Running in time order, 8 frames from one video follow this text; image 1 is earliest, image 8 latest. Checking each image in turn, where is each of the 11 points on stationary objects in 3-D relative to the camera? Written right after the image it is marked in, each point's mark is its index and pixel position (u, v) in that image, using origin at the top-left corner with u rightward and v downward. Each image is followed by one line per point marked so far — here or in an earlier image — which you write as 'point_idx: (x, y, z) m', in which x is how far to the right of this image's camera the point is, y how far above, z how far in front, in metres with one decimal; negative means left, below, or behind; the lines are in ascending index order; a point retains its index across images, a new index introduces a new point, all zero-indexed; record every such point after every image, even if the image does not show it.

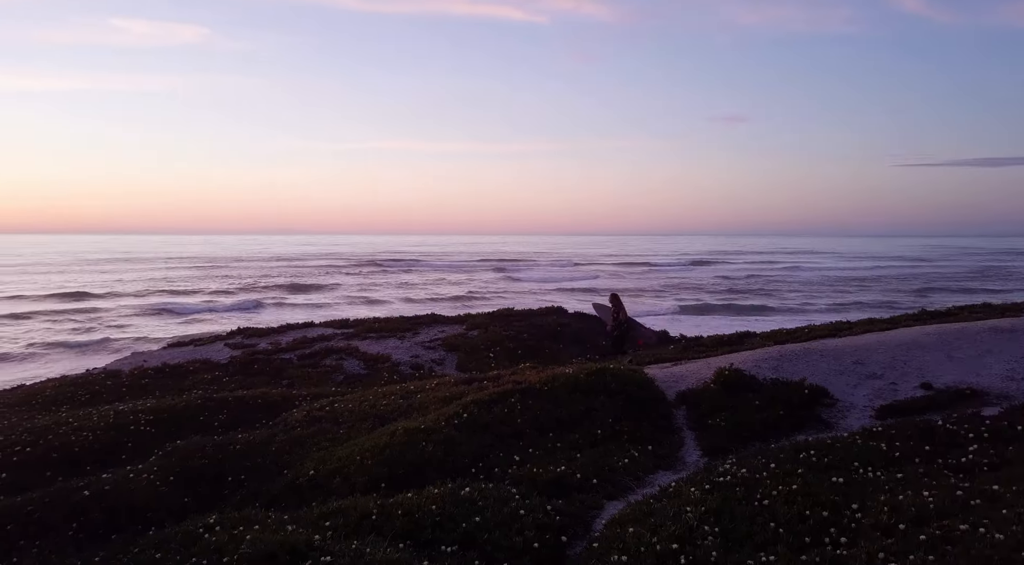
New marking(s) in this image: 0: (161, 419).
0: (-8.6, -3.4, +18.0) m
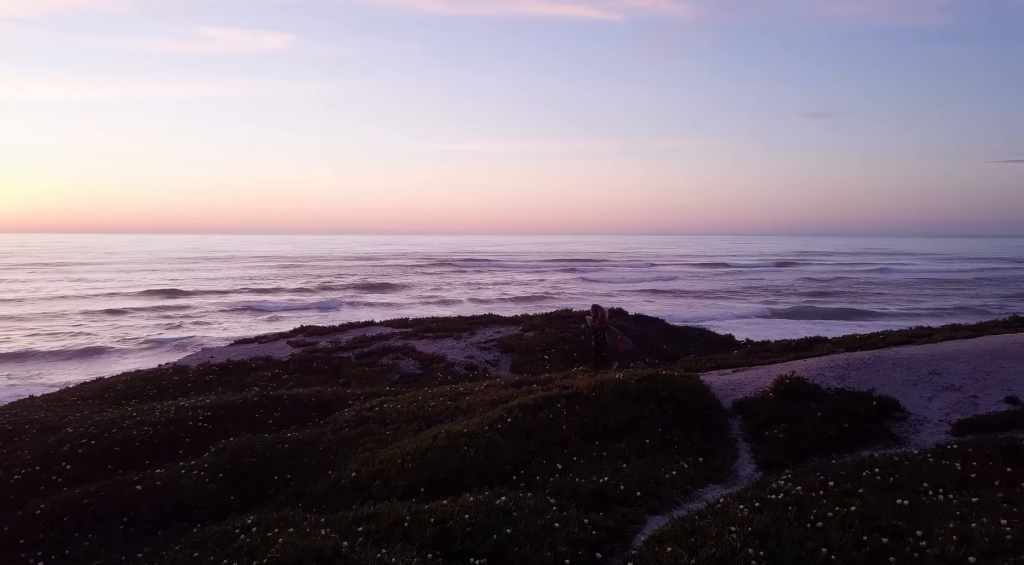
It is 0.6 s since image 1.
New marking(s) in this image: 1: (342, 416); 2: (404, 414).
0: (-7.4, -3.3, +18.3) m
1: (-4.1, -3.2, +17.4) m
2: (-2.4, -3.0, +16.5) m
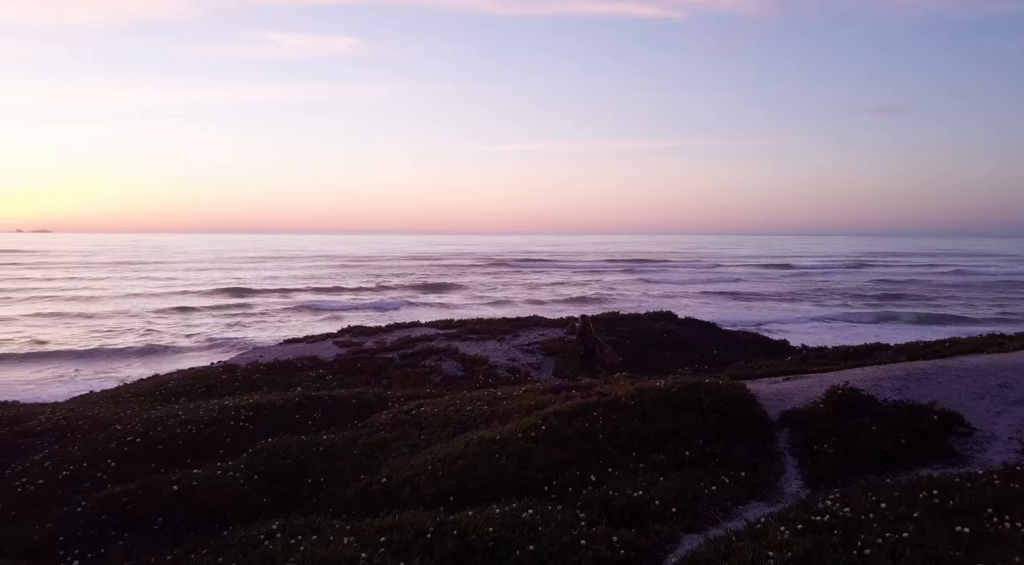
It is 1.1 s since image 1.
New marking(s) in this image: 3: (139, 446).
0: (-6.4, -3.4, +18.5) m
1: (-3.2, -3.2, +17.3) m
2: (-1.6, -3.0, +16.3) m
3: (-8.6, -3.8, +17.0) m
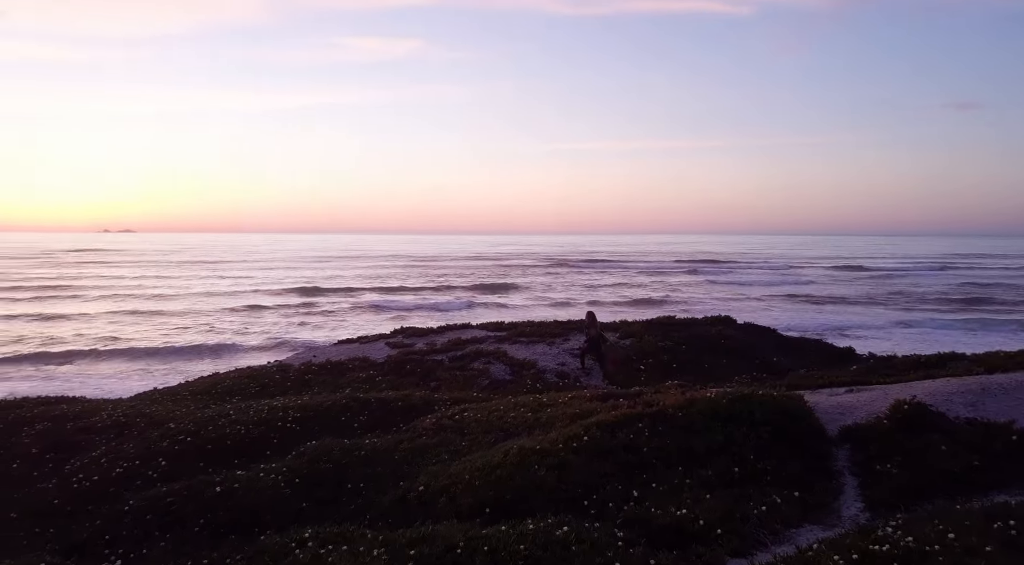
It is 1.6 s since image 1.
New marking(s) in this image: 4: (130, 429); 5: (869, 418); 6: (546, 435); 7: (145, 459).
0: (-5.2, -3.4, +18.5) m
1: (-2.1, -3.3, +17.1) m
2: (-0.6, -3.1, +15.9) m
3: (-7.6, -3.8, +17.2) m
4: (-10.2, -3.9, +19.5) m
5: (+6.4, -2.4, +13.2) m
6: (+0.6, -2.9, +14.0) m
7: (-8.4, -4.1, +16.8) m
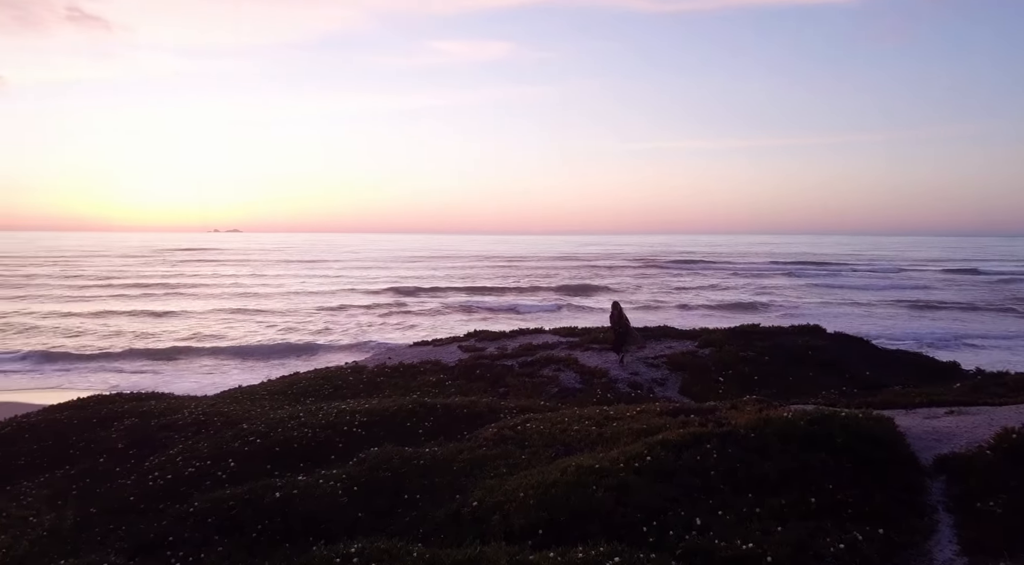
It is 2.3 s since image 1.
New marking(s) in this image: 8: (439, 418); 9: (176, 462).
0: (-3.5, -3.5, +18.5) m
1: (-0.6, -3.4, +16.7) m
2: (+0.7, -3.3, +15.4) m
3: (-6.1, -3.9, +17.5) m
4: (-8.4, -4.0, +20.0) m
5: (+7.4, -2.7, +11.8) m
6: (+1.7, -3.1, +13.3) m
7: (-6.9, -4.2, +17.2) m
8: (-1.9, -3.5, +18.7) m
9: (-8.0, -4.3, +17.5) m
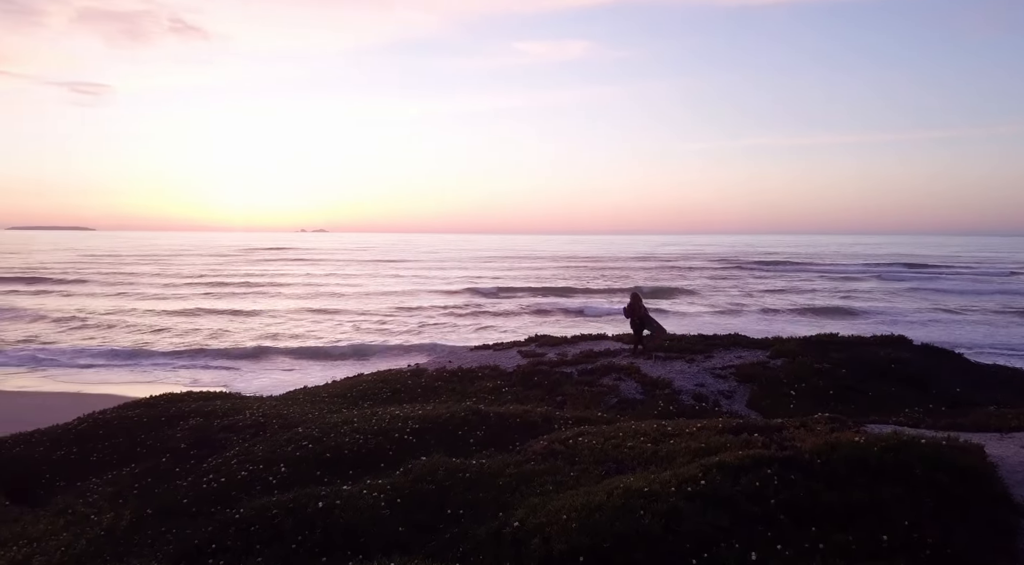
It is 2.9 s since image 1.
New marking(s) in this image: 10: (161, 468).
0: (-2.2, -3.7, +18.2) m
1: (+0.5, -3.6, +16.1) m
2: (+1.7, -3.4, +14.7) m
3: (-4.8, -4.1, +17.4) m
4: (-6.8, -4.1, +20.2) m
5: (+8.0, -2.9, +10.4) m
6: (+2.5, -3.3, +12.5) m
7: (-5.7, -4.3, +17.2) m
8: (-0.5, -3.6, +18.2) m
9: (-6.8, -4.4, +17.6) m
10: (-9.0, -4.8, +18.7) m
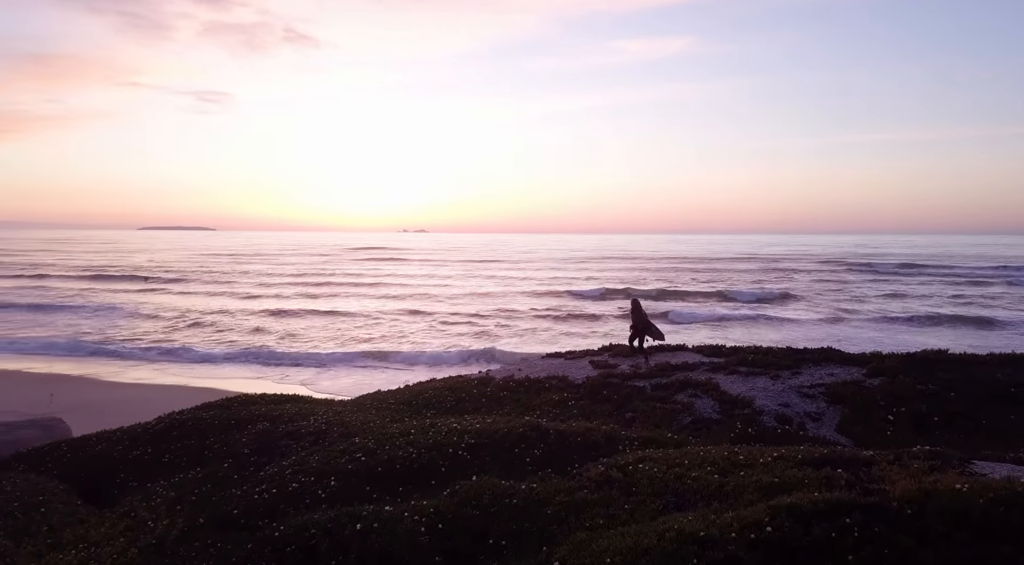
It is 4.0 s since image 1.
0: (-0.8, -3.9, +17.3) m
1: (+1.6, -3.8, +14.9) m
2: (+2.6, -3.6, +13.3) m
3: (-3.5, -4.2, +16.9) m
4: (-5.1, -4.3, +19.9) m
5: (+8.3, -3.1, +8.3) m
6: (+3.2, -3.5, +11.1) m
7: (-4.4, -4.4, +16.8) m
8: (+0.9, -3.8, +17.1) m
9: (-5.4, -4.6, +17.4) m
10: (-7.4, -4.9, +18.8) m
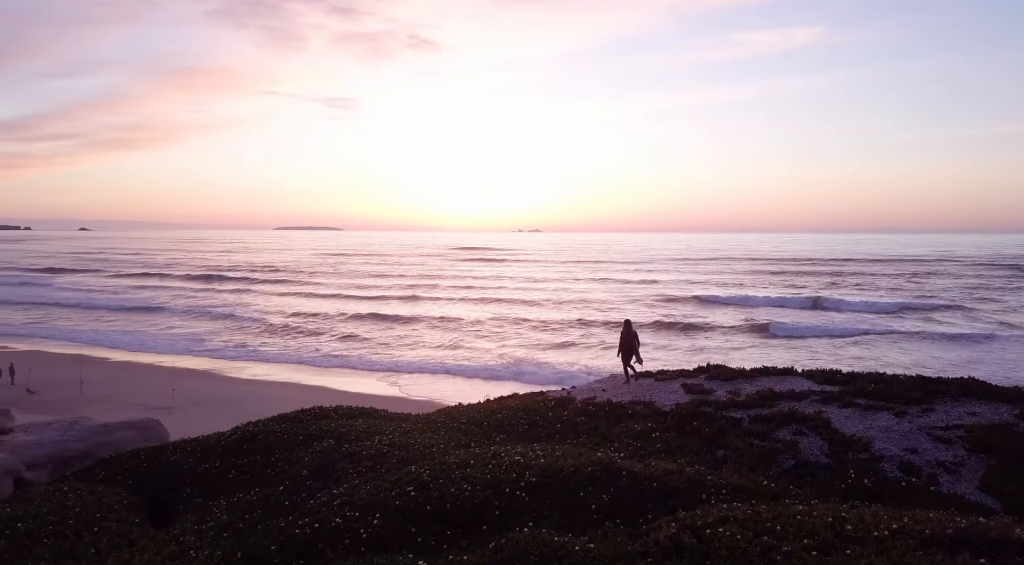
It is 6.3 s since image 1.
0: (+0.6, -4.3, +15.4) m
1: (+2.6, -4.2, +12.6) m
2: (+3.3, -4.1, +10.9) m
3: (-2.1, -4.6, +15.4) m
4: (-3.3, -4.6, +18.6) m
5: (+8.2, -3.6, +5.0) m
6: (+3.6, -3.9, +8.6) m
7: (-3.1, -4.8, +15.4) m
8: (+2.2, -4.2, +14.9) m
9: (-4.0, -4.9, +16.1) m
10: (-5.8, -5.3, +17.8) m
